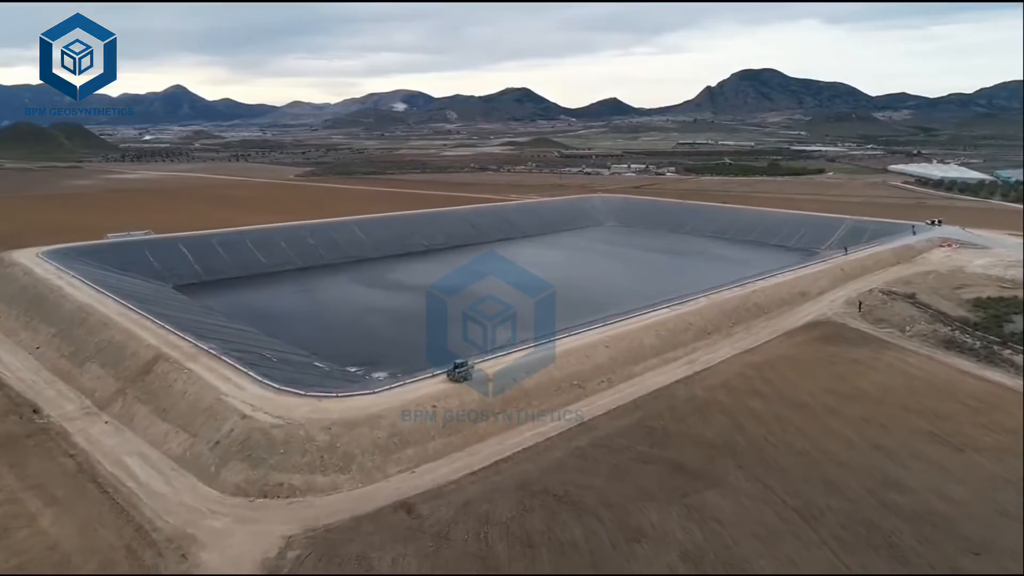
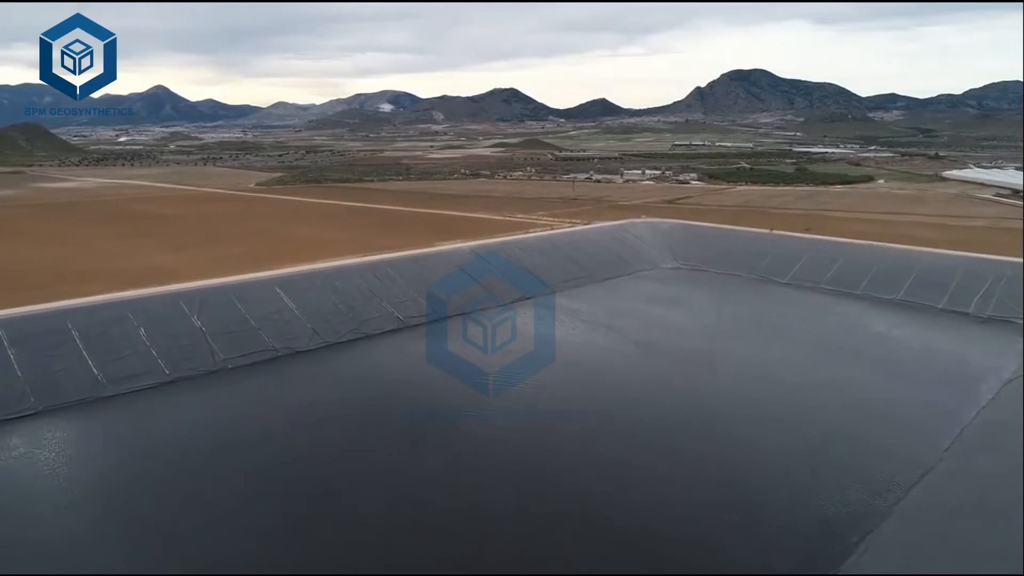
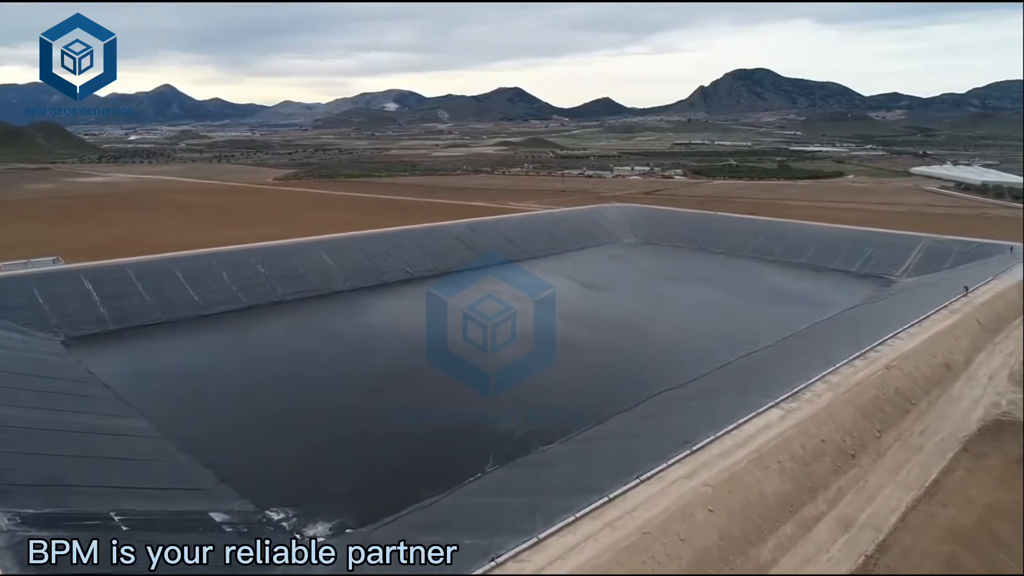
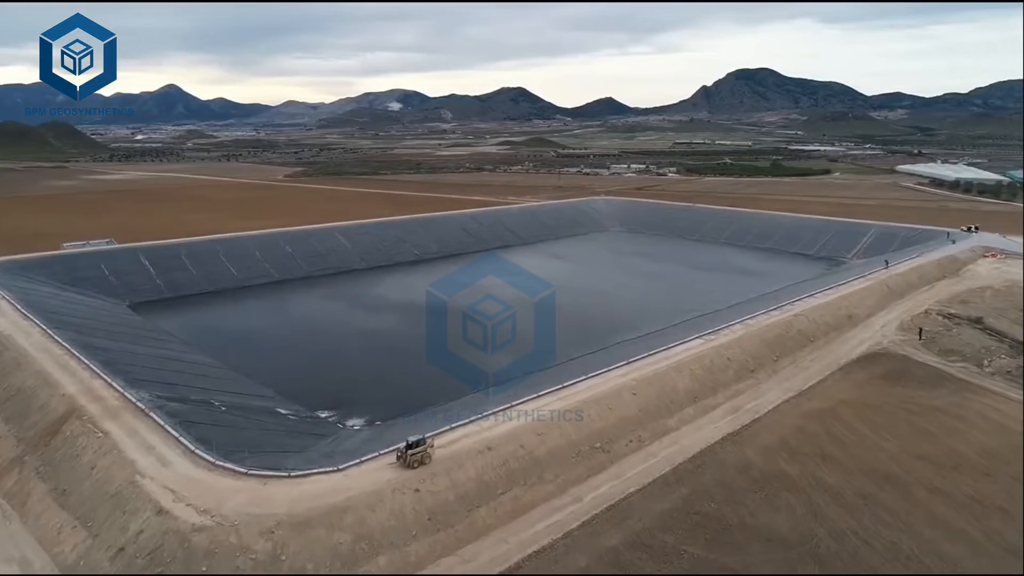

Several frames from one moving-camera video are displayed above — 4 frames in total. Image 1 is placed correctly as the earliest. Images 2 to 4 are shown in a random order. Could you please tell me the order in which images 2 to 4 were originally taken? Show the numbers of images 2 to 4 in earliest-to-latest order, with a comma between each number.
4, 3, 2
